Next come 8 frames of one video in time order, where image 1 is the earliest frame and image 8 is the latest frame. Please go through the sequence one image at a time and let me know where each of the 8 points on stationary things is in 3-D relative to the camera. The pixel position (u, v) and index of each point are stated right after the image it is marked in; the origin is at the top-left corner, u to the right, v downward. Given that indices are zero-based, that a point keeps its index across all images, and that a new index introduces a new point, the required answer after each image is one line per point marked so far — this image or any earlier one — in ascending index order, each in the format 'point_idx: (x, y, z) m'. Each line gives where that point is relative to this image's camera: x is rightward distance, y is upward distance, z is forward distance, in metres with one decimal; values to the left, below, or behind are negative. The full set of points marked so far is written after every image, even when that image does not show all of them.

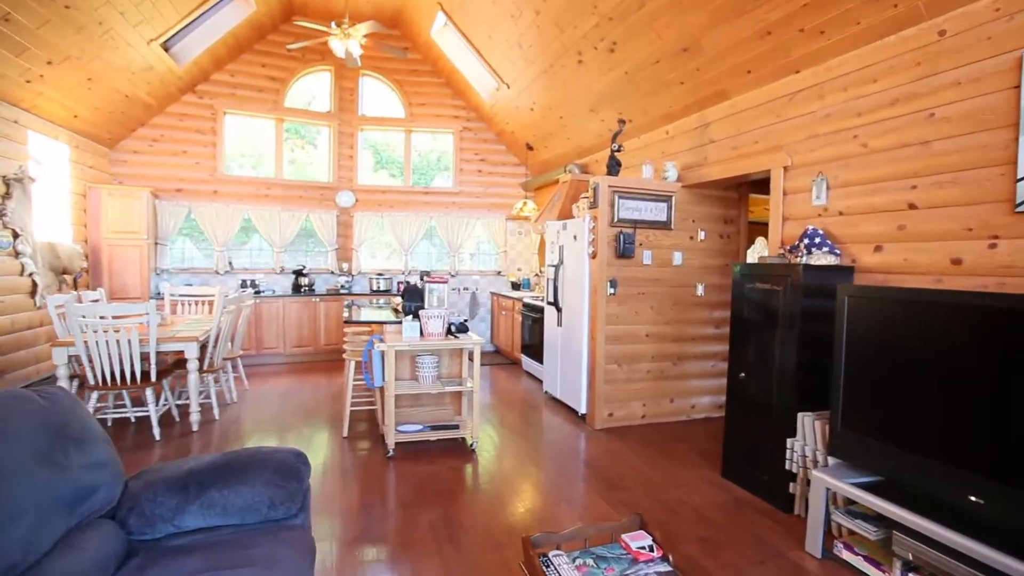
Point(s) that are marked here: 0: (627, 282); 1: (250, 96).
0: (+0.9, 0.0, +4.3) m
1: (-3.3, +2.4, +6.8) m
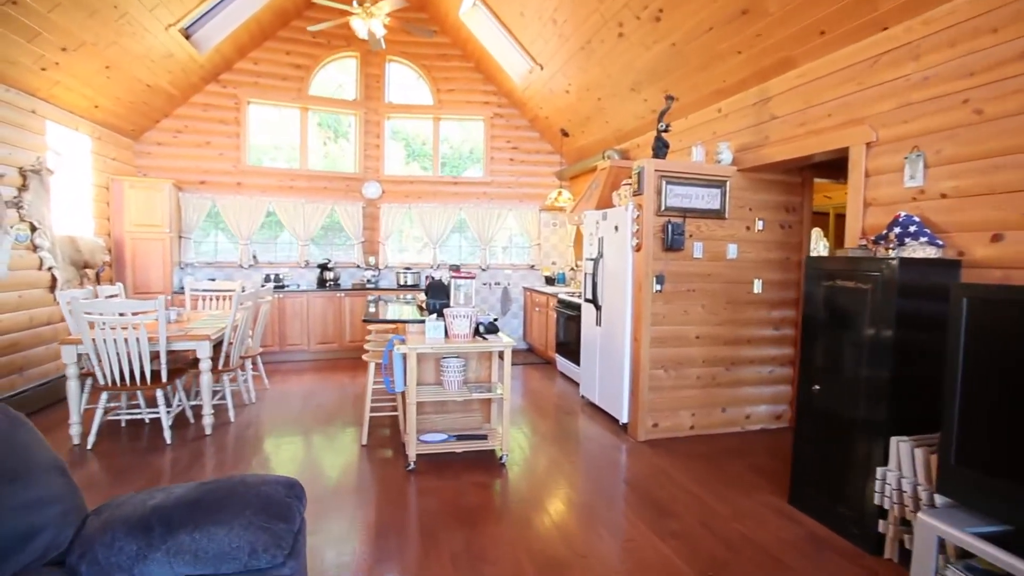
0: (+1.2, +0.1, +3.8) m
1: (-2.9, +2.5, +6.6) m
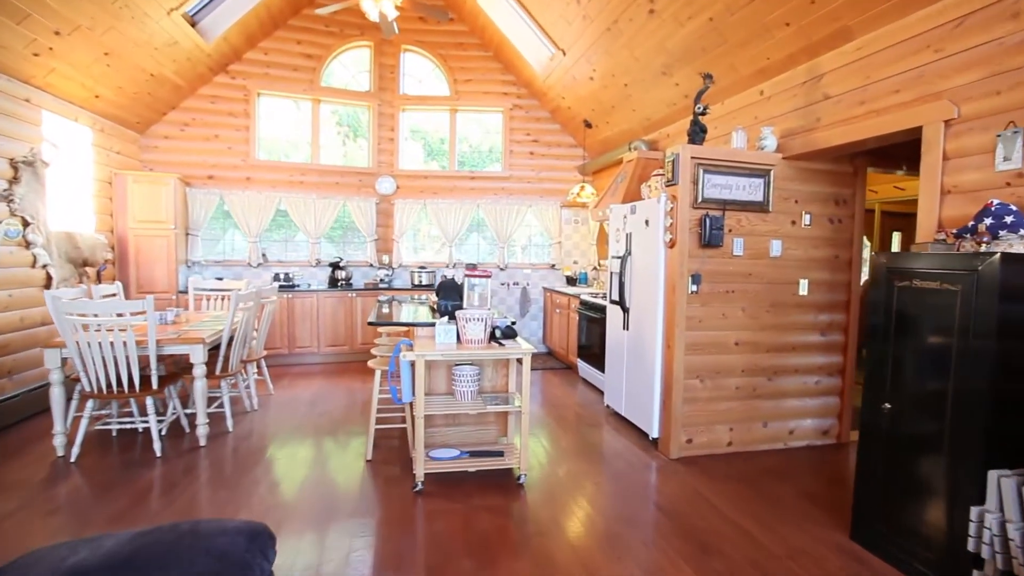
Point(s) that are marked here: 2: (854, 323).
0: (+1.3, +0.1, +3.4) m
1: (-2.7, +2.5, +6.3) m
2: (+2.4, -0.2, +3.8) m
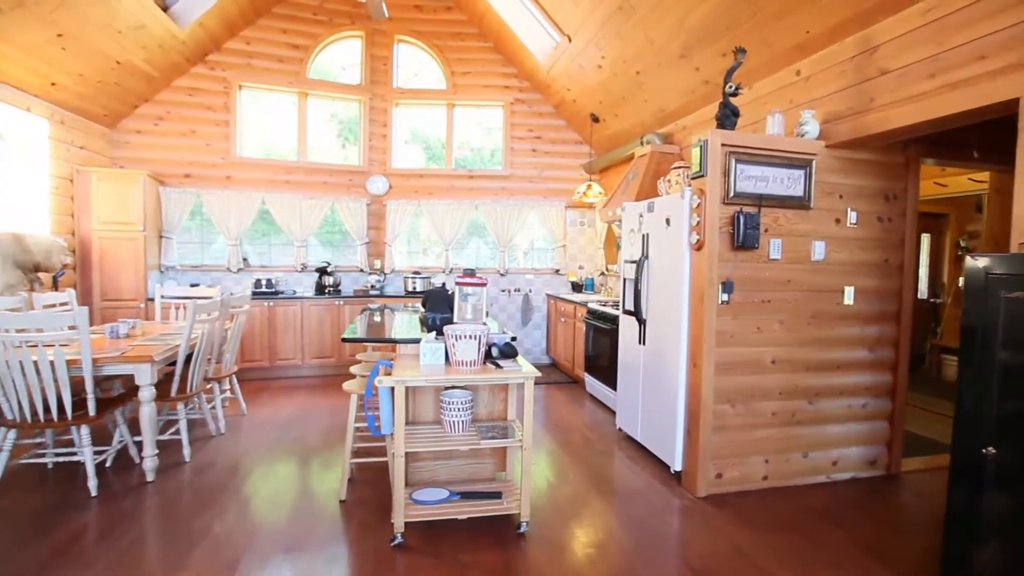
0: (+1.3, 0.0, +2.9) m
1: (-2.7, +2.4, +5.9) m
2: (+2.4, -0.3, +3.3) m
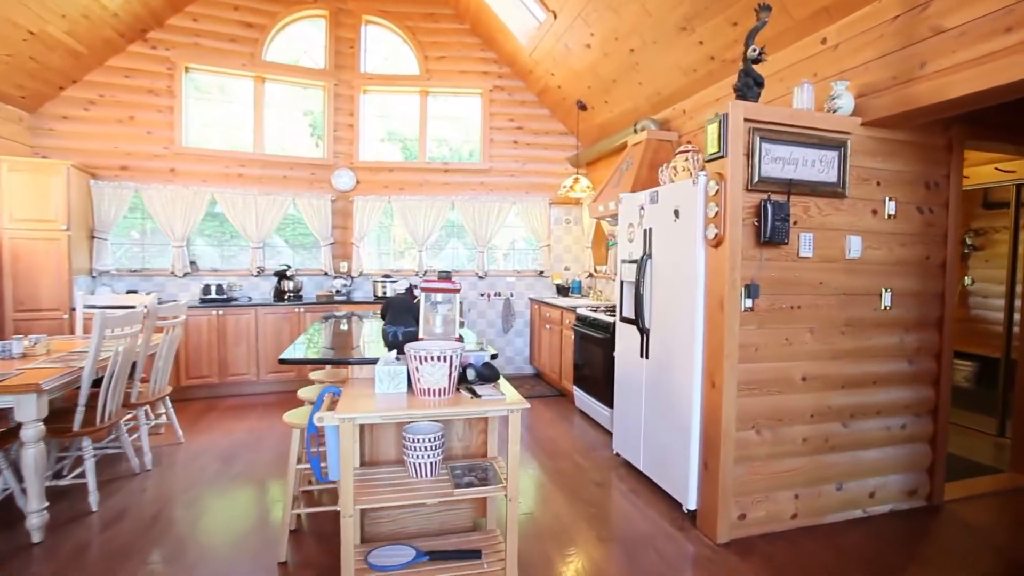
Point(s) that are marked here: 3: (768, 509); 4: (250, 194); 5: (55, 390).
0: (+1.2, 0.0, +2.5) m
1: (-2.9, +2.3, +5.3) m
2: (+2.3, -0.3, +2.8) m
3: (+1.2, -1.0, +2.5) m
4: (-2.6, +0.9, +5.4) m
5: (-2.1, -0.5, +2.4) m
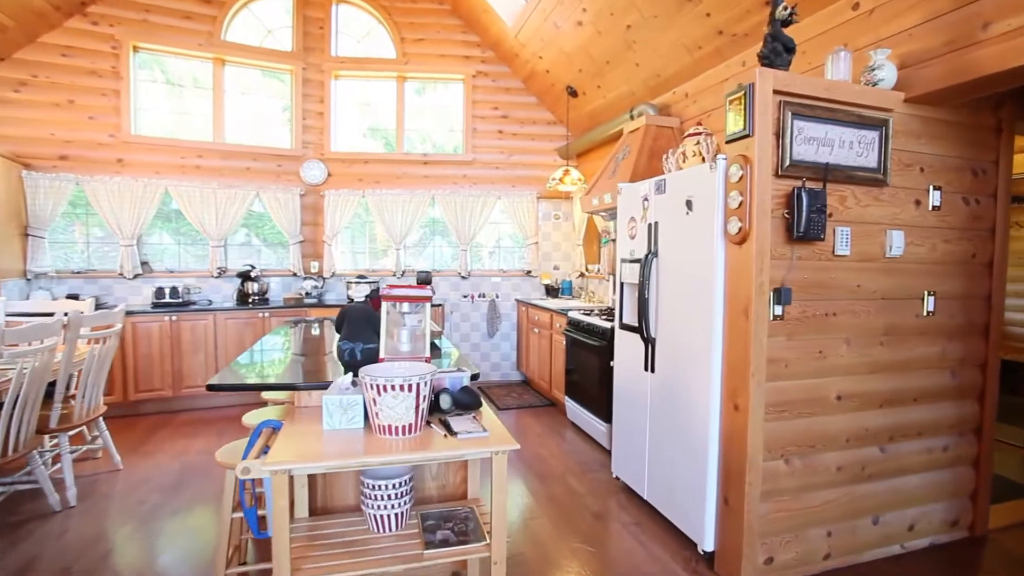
0: (+1.1, 0.0, +2.1) m
1: (-3.0, +2.3, +4.8) m
2: (+2.2, -0.3, +2.5) m
3: (+1.2, -1.1, +2.2) m
4: (-2.8, +0.9, +4.9) m
5: (-2.1, -0.5, +2.0) m
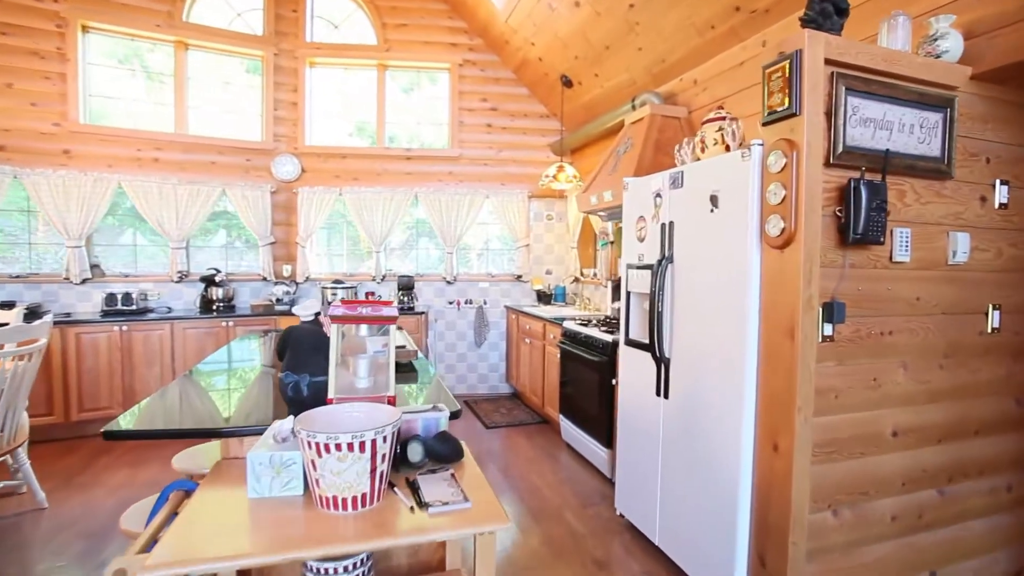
0: (+1.1, -0.1, +1.7) m
1: (-3.1, +2.3, +4.3) m
2: (+2.2, -0.4, +2.1) m
3: (+1.1, -1.1, +1.8) m
4: (-2.8, +0.9, +4.5) m
5: (-2.1, -0.5, +1.5) m
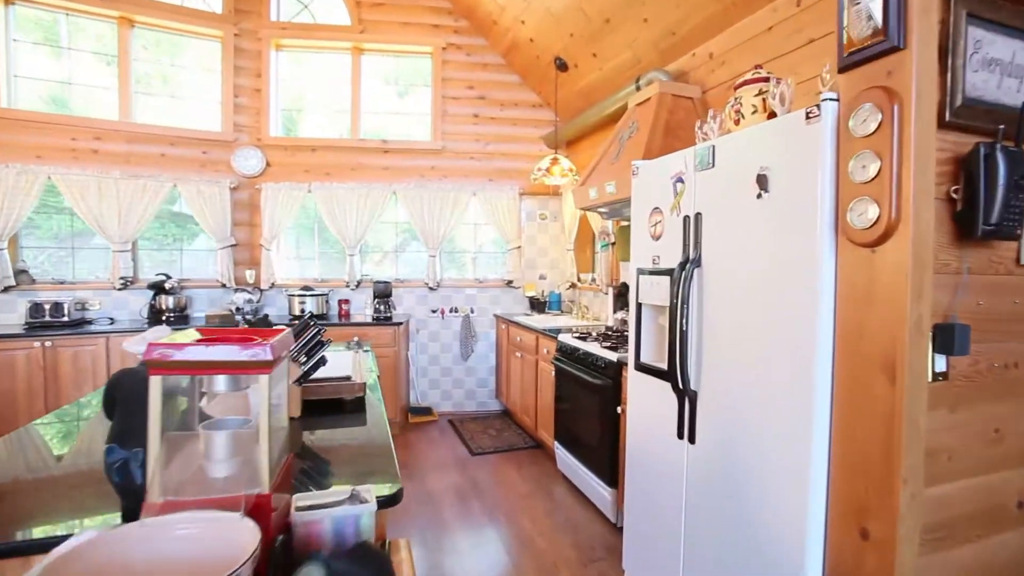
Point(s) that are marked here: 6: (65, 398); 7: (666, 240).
0: (+1.0, -0.1, +1.2) m
1: (-3.2, +2.2, +3.8) m
2: (+2.1, -0.4, +1.6) m
3: (+1.1, -1.1, +1.3) m
4: (-2.9, +0.8, +3.9) m
5: (-2.2, -0.6, +1.0) m
6: (-2.9, -0.7, +3.4) m
7: (+0.5, +0.2, +1.9) m
